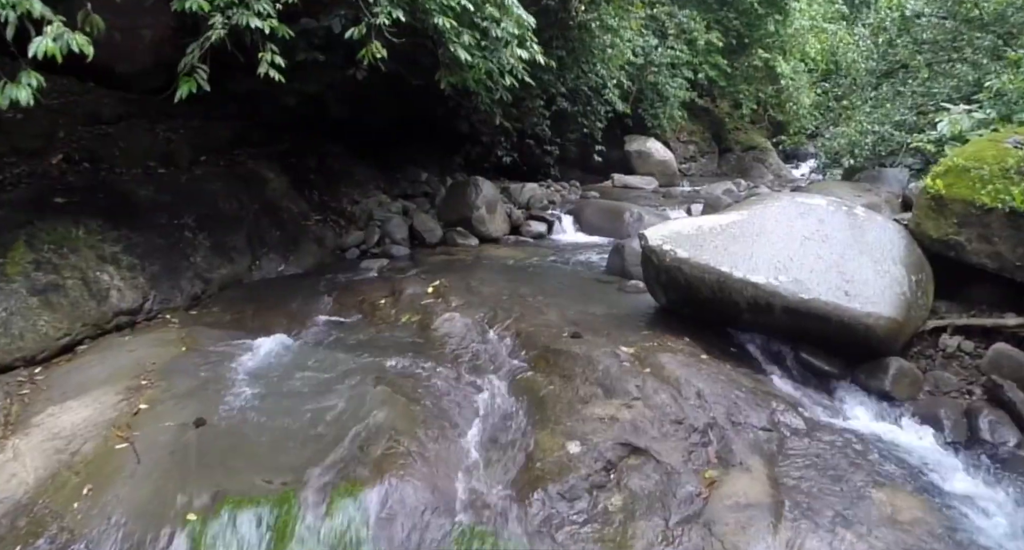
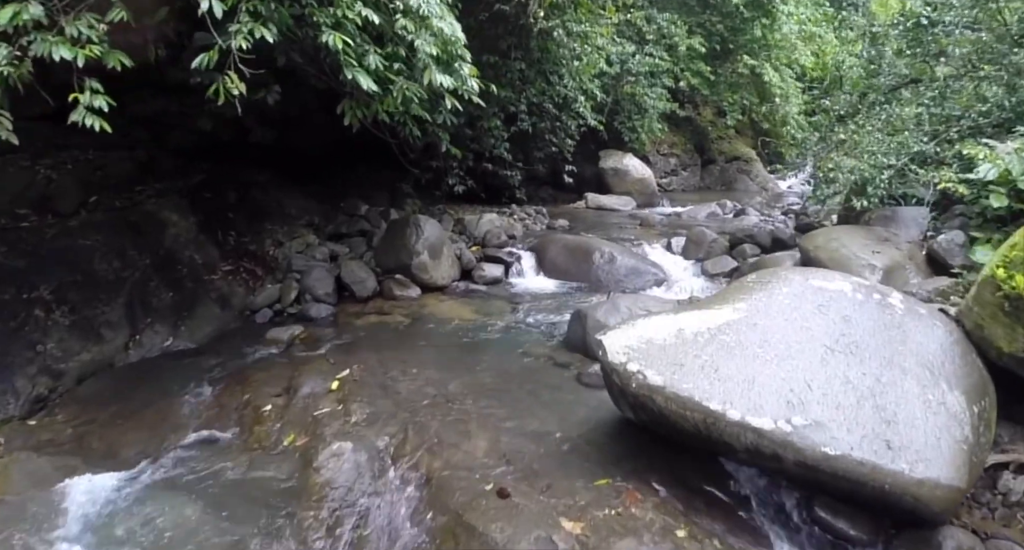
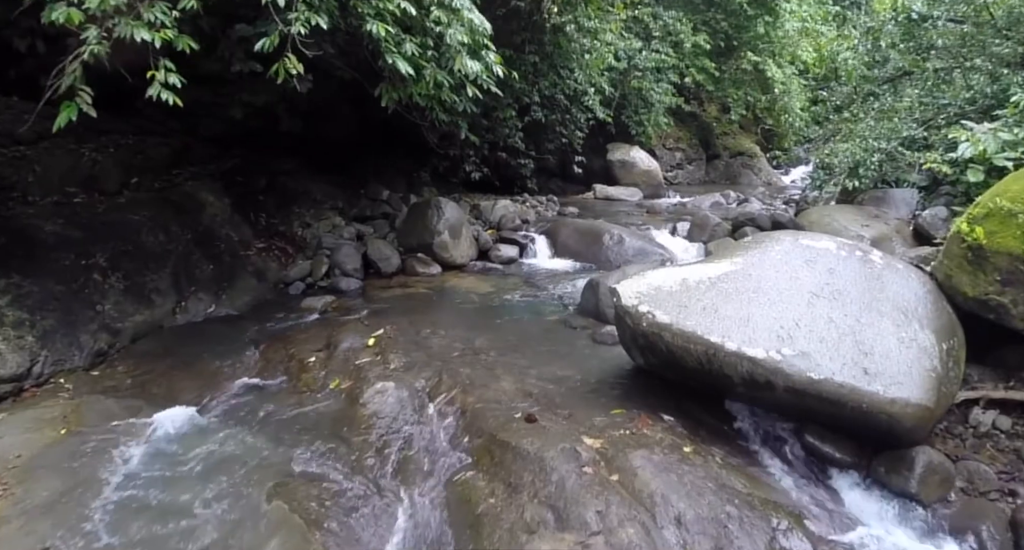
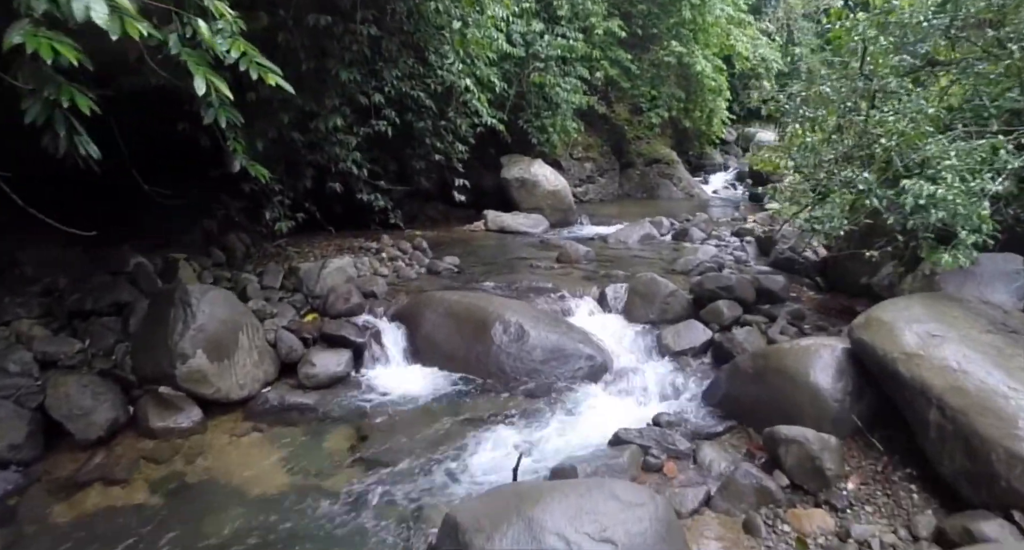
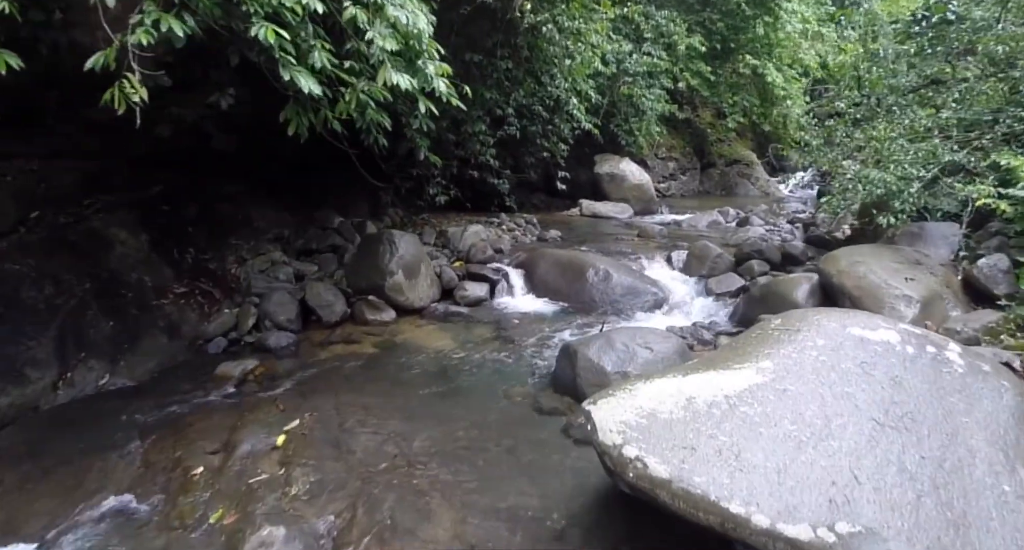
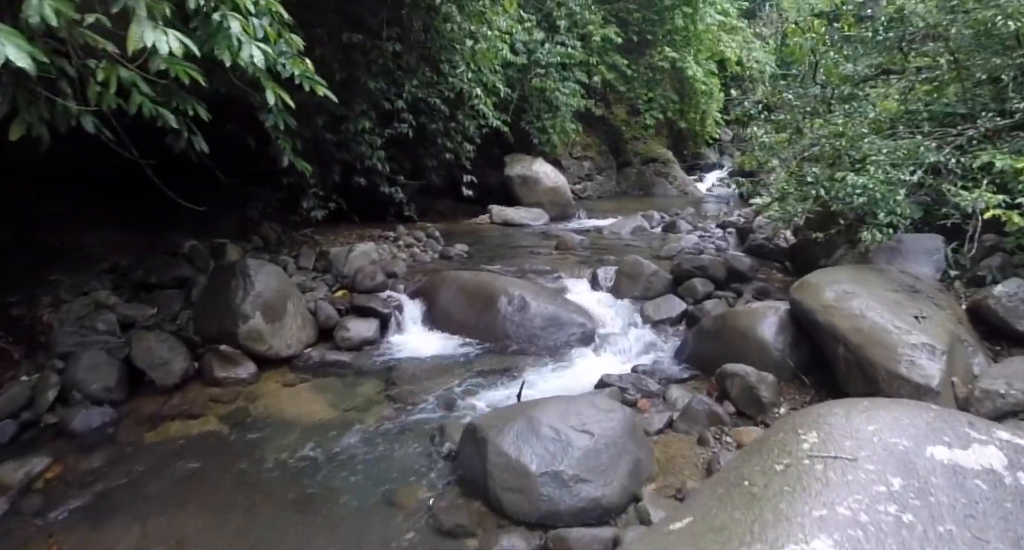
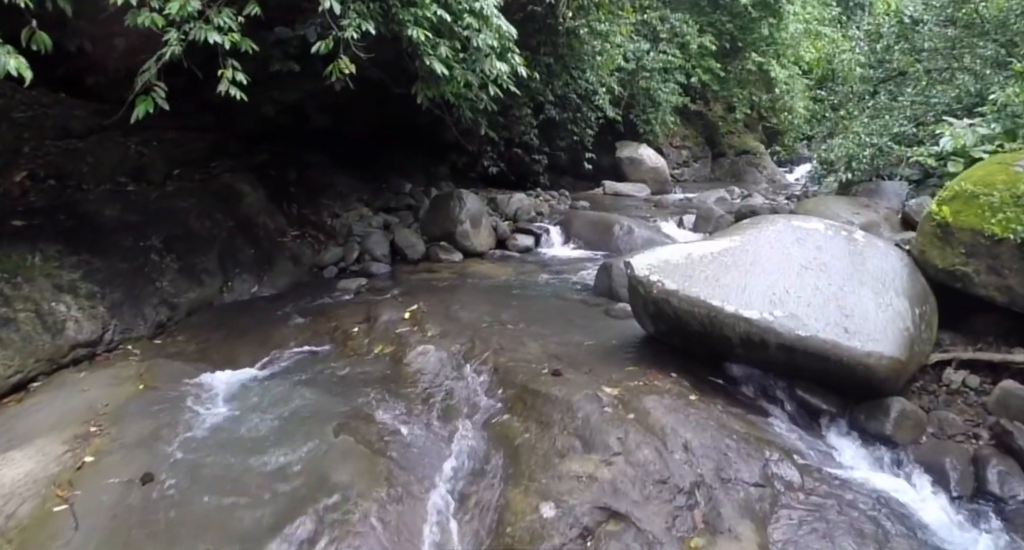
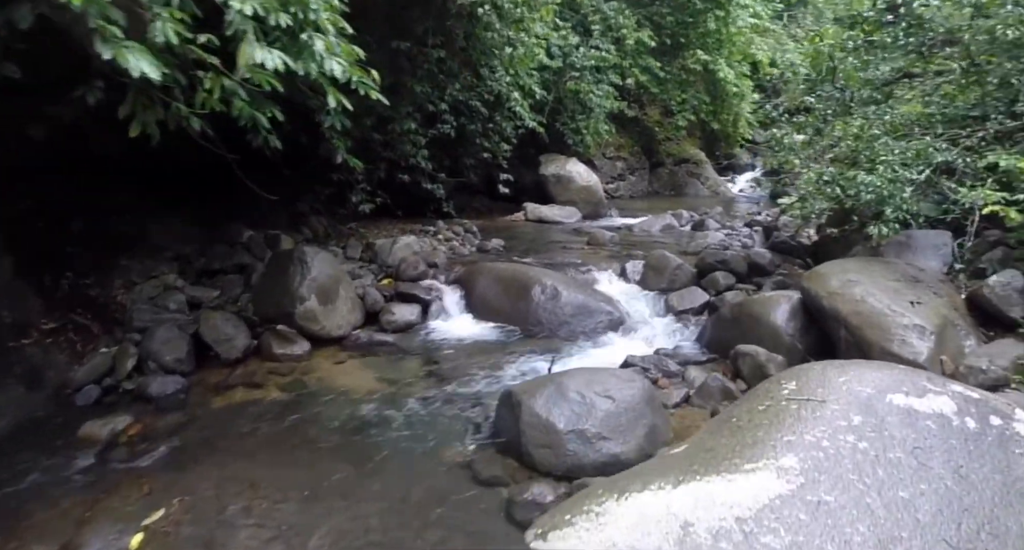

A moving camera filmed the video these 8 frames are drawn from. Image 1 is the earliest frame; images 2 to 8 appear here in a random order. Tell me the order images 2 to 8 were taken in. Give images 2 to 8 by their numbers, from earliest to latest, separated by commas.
7, 3, 2, 5, 8, 6, 4
